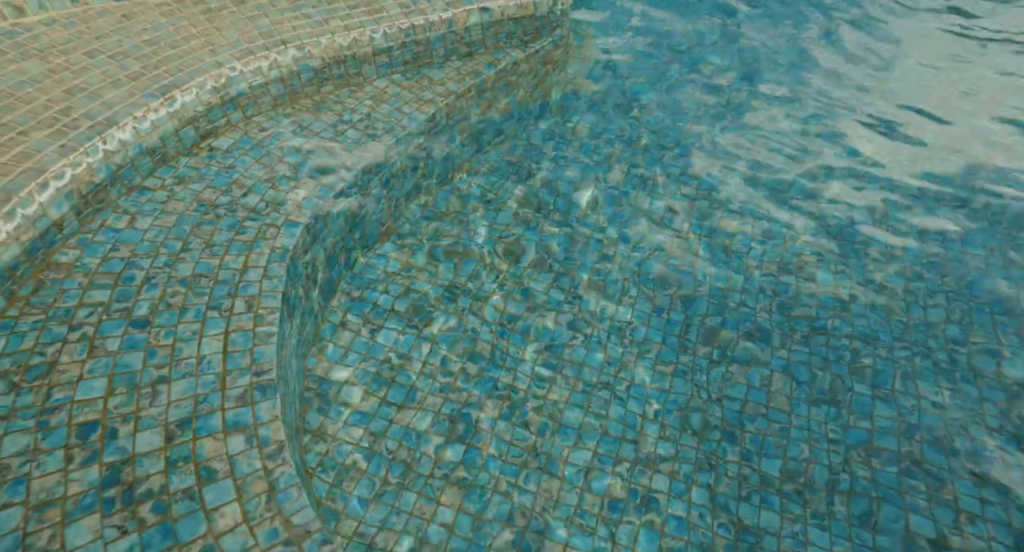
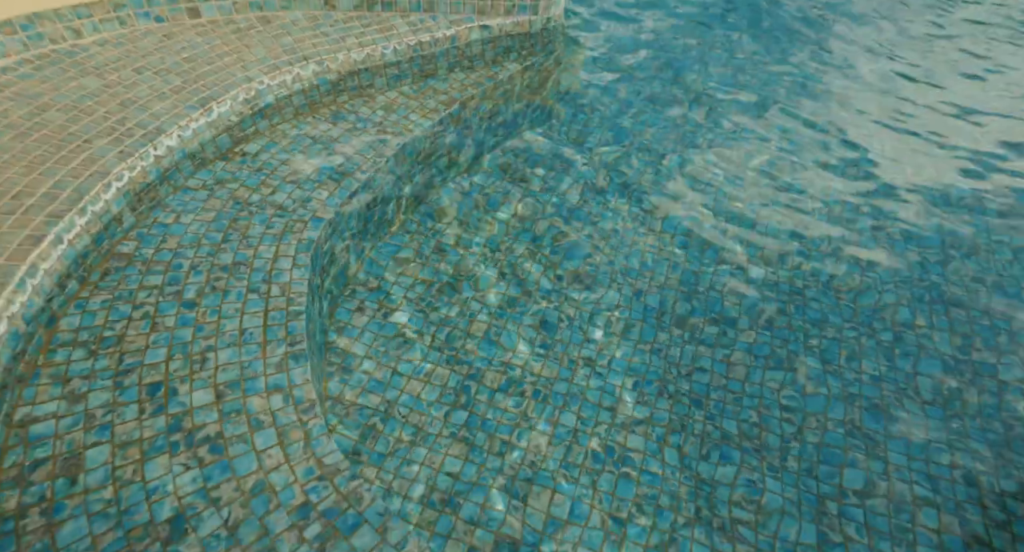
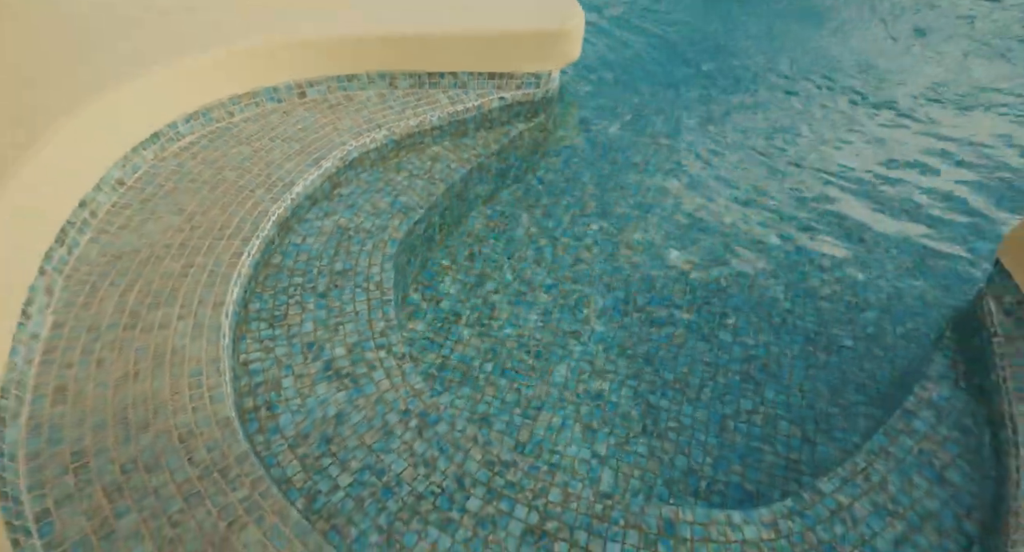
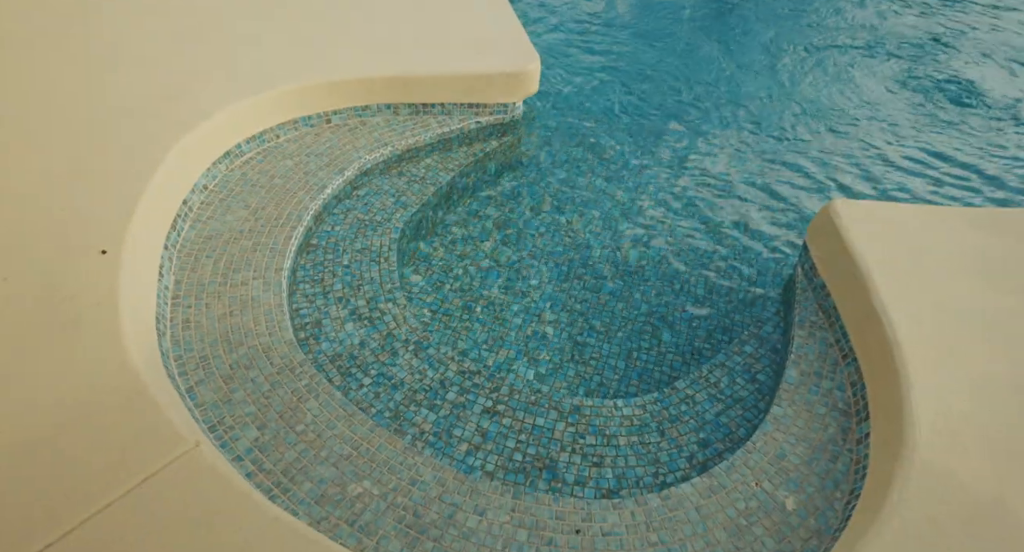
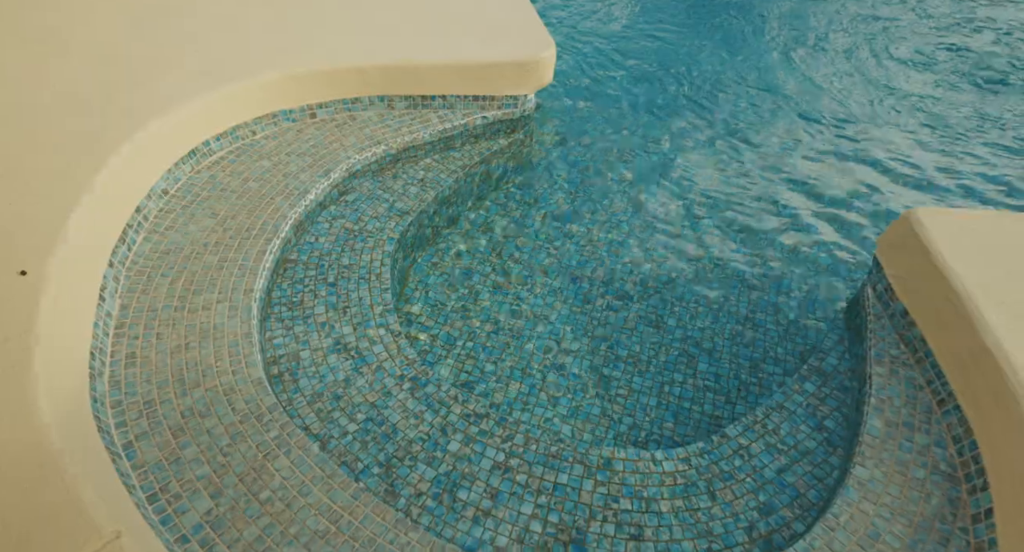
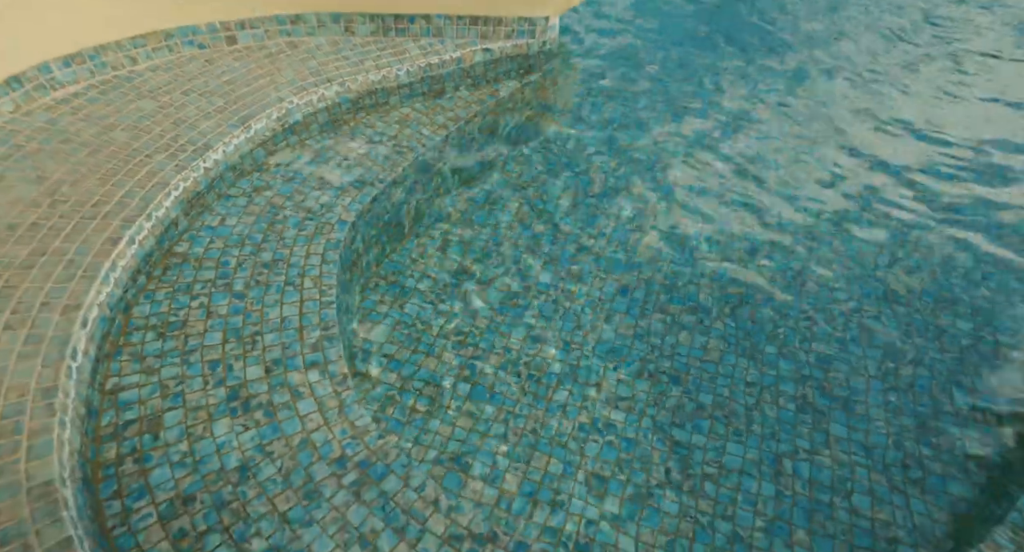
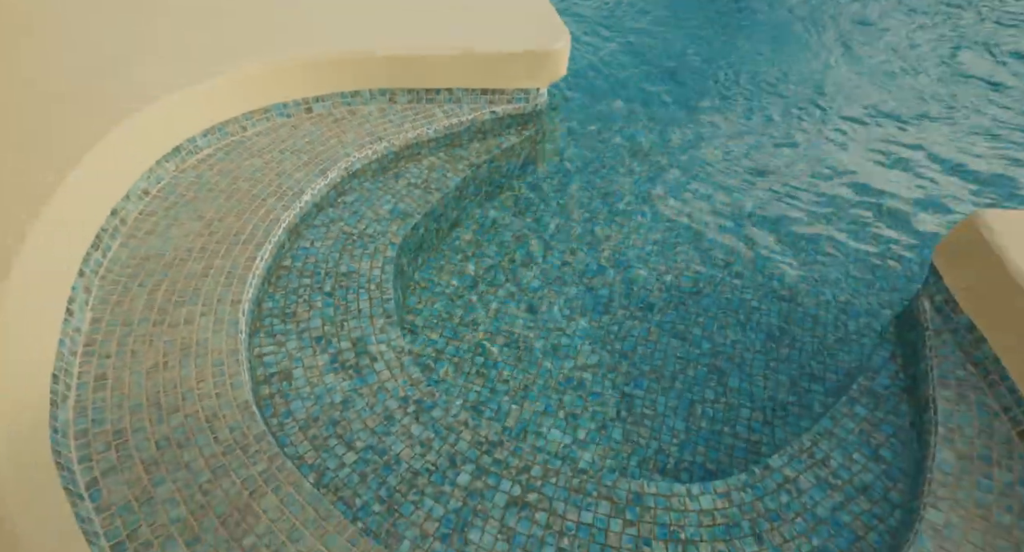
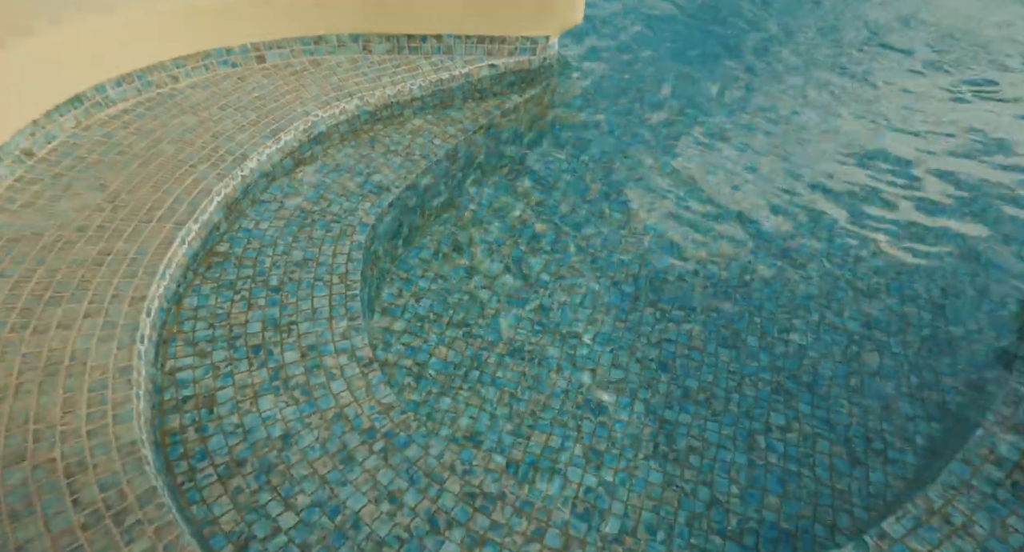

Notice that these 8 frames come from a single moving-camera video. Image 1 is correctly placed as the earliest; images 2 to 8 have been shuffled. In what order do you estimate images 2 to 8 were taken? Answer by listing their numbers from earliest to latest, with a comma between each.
2, 6, 8, 3, 7, 5, 4
